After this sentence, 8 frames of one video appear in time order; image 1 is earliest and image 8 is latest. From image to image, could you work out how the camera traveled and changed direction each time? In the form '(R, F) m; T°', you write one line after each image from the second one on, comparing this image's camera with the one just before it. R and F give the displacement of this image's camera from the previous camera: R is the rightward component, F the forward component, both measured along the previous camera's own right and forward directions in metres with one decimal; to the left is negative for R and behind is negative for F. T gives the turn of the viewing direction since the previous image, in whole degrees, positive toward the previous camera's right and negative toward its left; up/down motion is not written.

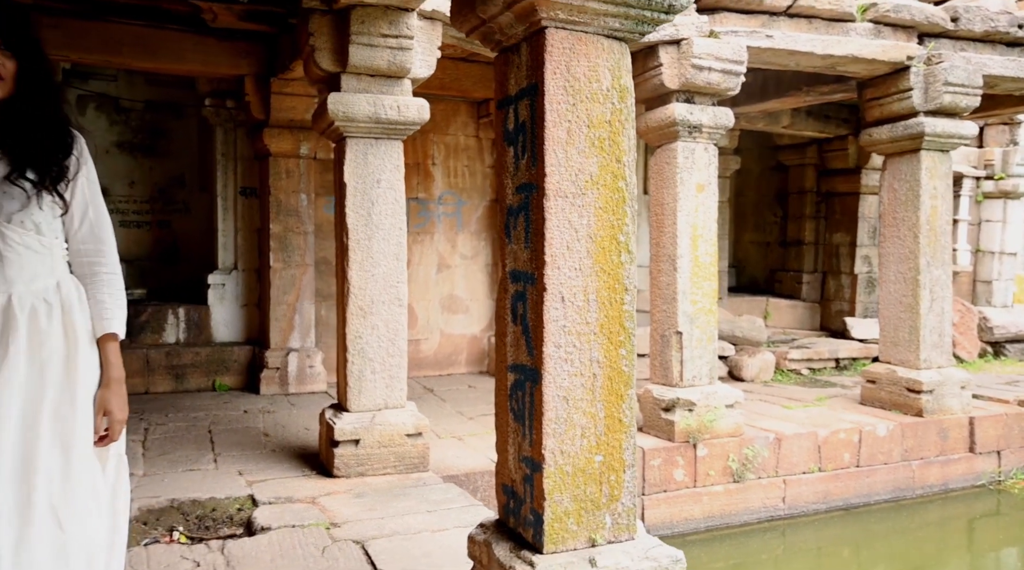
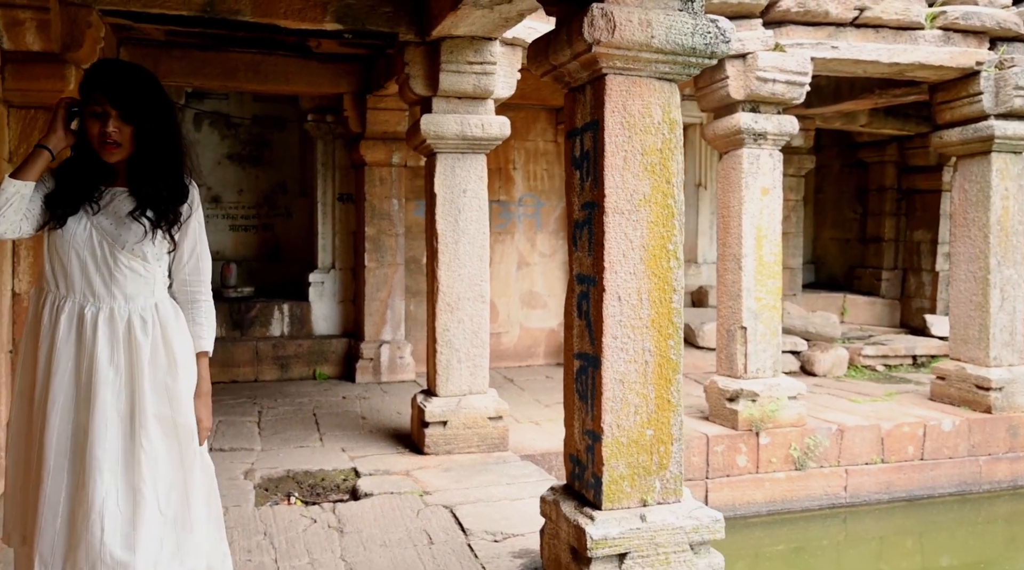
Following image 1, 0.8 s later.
(0.0, -0.4) m; -6°
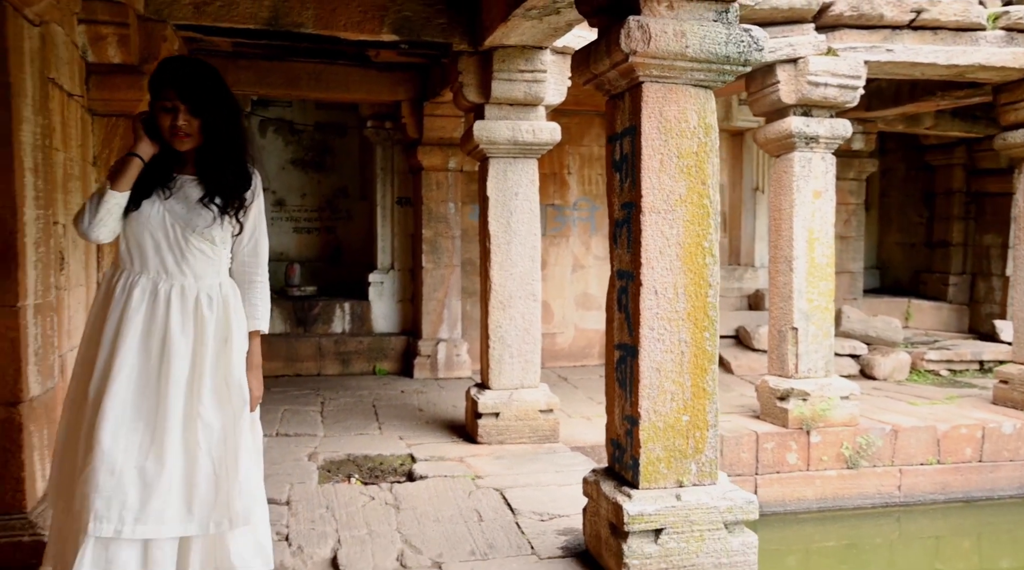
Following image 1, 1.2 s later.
(0.0, -0.2) m; -4°
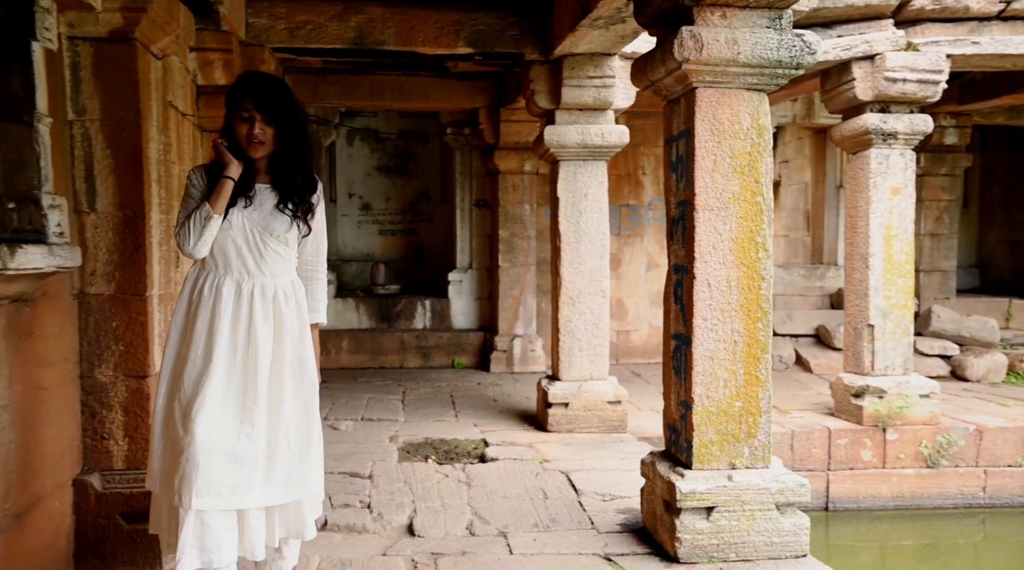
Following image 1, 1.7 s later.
(+0.1, -0.2) m; -6°
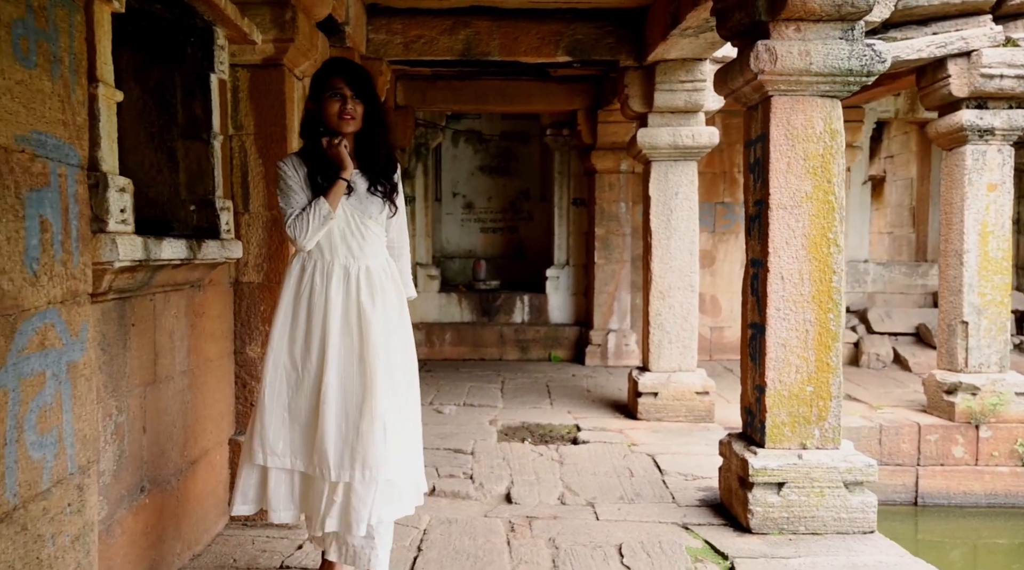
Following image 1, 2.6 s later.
(0.0, -0.3) m; -7°
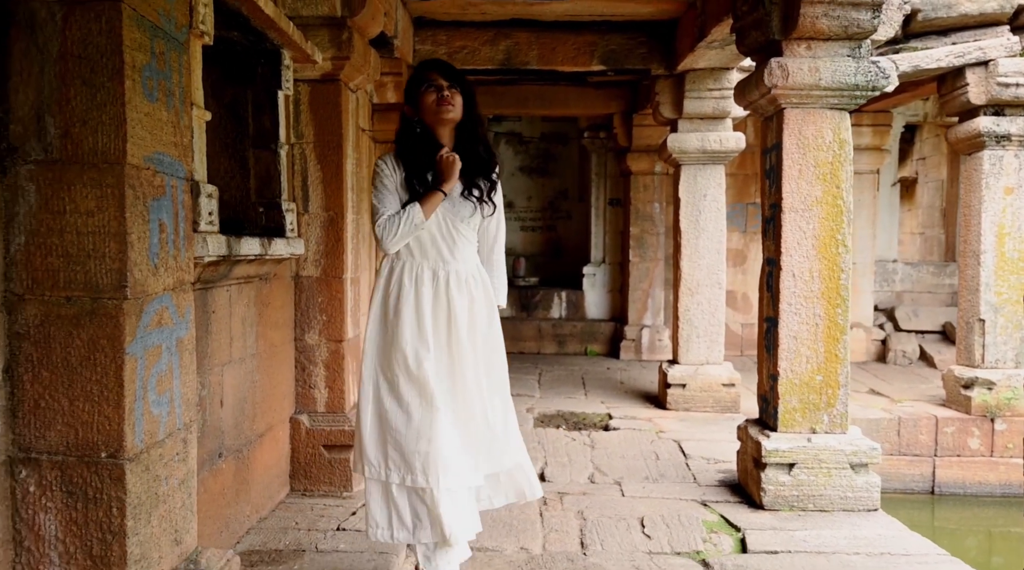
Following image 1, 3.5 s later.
(0.0, -0.3) m; -3°
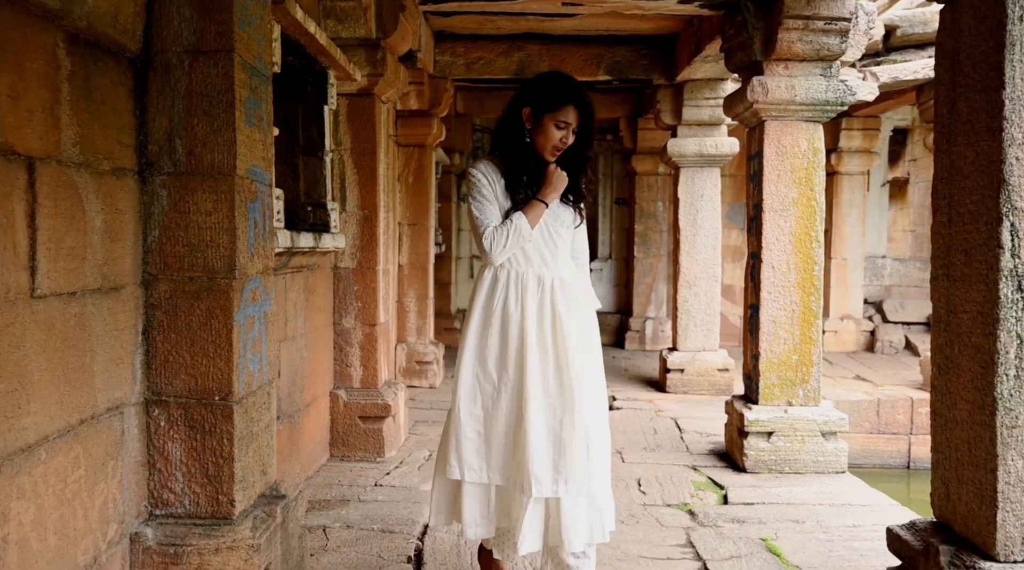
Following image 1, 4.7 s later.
(0.0, -0.4) m; -1°
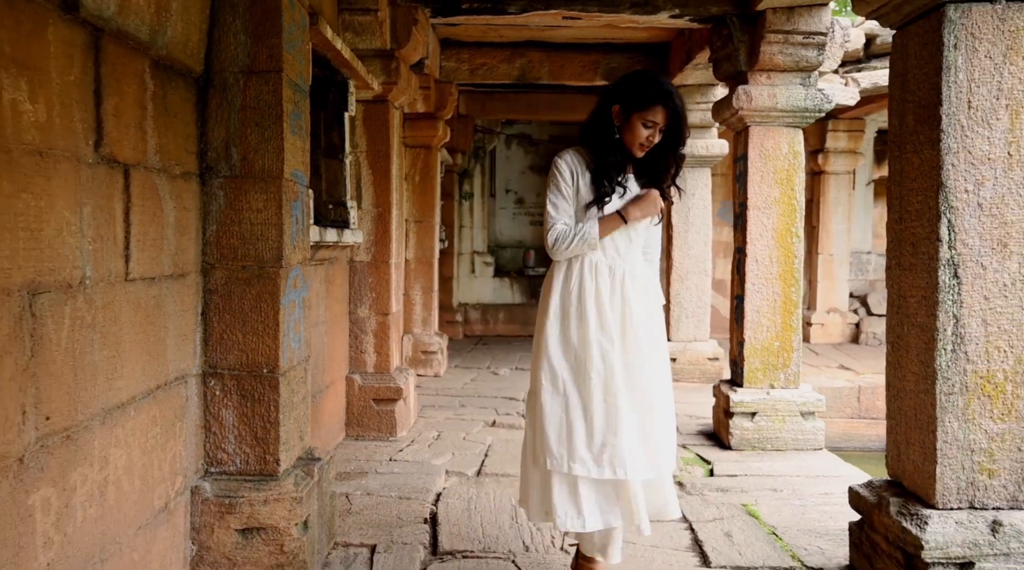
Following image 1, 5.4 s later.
(0.0, -0.3) m; 0°
